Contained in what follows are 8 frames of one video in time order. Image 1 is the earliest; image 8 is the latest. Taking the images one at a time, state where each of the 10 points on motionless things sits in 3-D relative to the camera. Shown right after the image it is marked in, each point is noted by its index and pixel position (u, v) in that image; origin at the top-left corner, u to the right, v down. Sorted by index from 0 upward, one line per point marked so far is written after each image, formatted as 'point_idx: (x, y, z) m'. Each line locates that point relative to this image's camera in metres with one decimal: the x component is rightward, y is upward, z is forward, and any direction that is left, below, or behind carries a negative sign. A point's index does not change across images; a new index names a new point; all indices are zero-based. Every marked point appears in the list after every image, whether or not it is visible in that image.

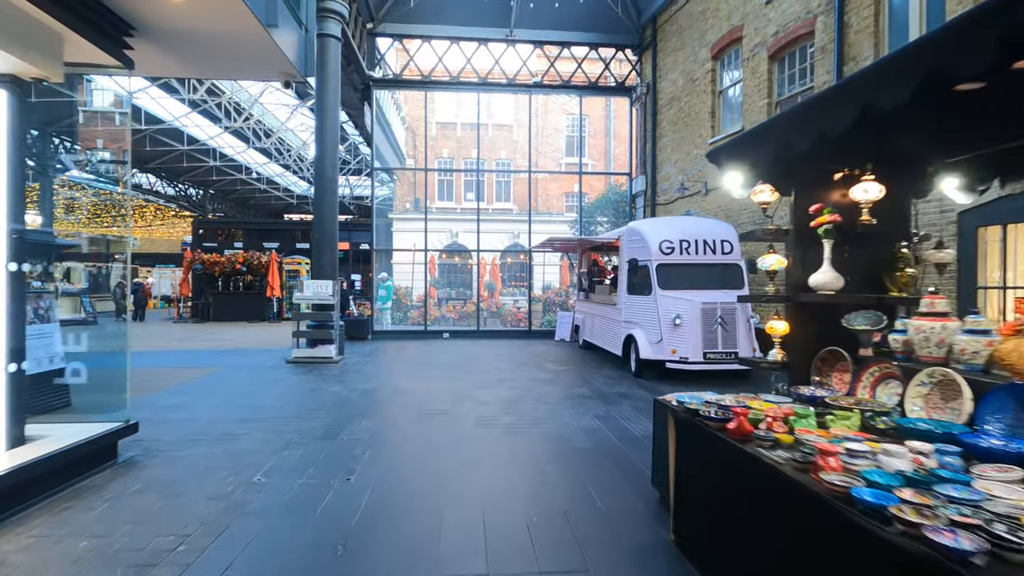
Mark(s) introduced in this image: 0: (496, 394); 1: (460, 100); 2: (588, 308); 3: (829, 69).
0: (-0.2, -1.6, +8.0) m
1: (-1.8, +5.9, +17.6) m
2: (+1.8, -0.5, +13.0) m
3: (+5.6, +3.9, +9.6) m
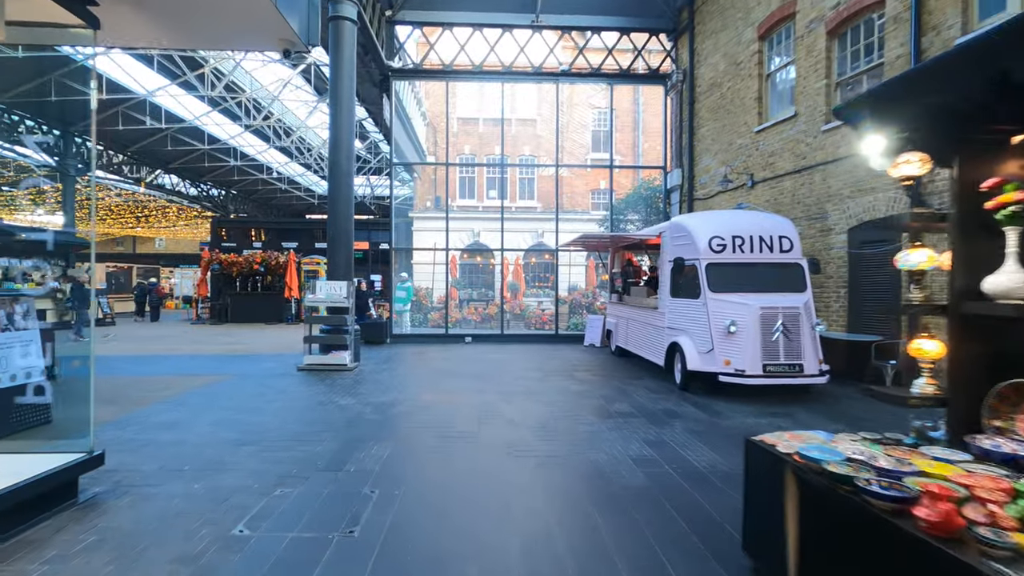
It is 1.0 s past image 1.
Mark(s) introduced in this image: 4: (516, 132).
0: (+0.2, -1.6, +7.1) m
1: (-1.0, +5.8, +16.7) m
2: (+2.5, -0.6, +12.0) m
3: (+6.1, +3.9, +8.5) m
4: (0.0, +4.6, +16.8) m
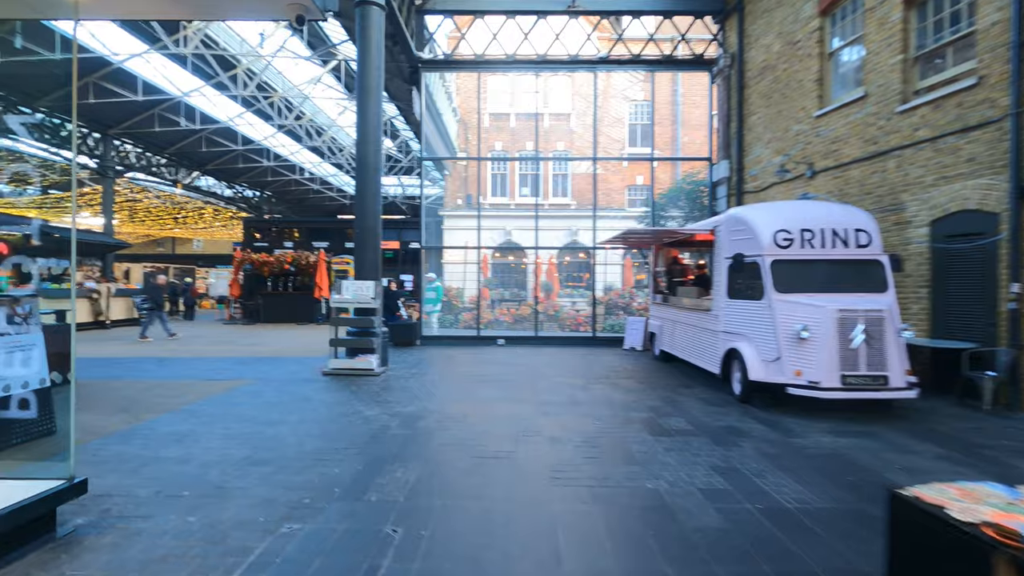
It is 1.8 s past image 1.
0: (+0.7, -1.6, +6.3) m
1: (0.0, +5.8, +16.0) m
2: (+3.2, -0.6, +11.1) m
3: (+6.7, +3.9, +7.4) m
4: (+1.0, +4.6, +16.0) m
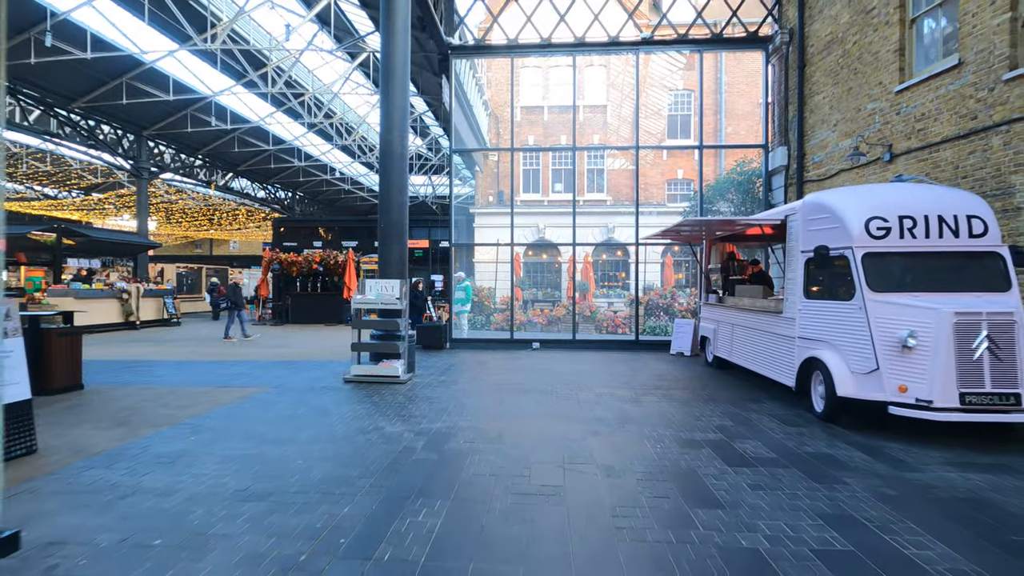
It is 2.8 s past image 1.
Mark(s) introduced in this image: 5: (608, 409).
0: (+1.1, -1.6, +5.3) m
1: (+1.0, +5.8, +15.0) m
2: (+3.9, -0.5, +9.9) m
3: (+7.2, +3.9, +6.0) m
4: (+2.0, +4.6, +15.0) m
5: (+1.2, -1.6, +6.9) m
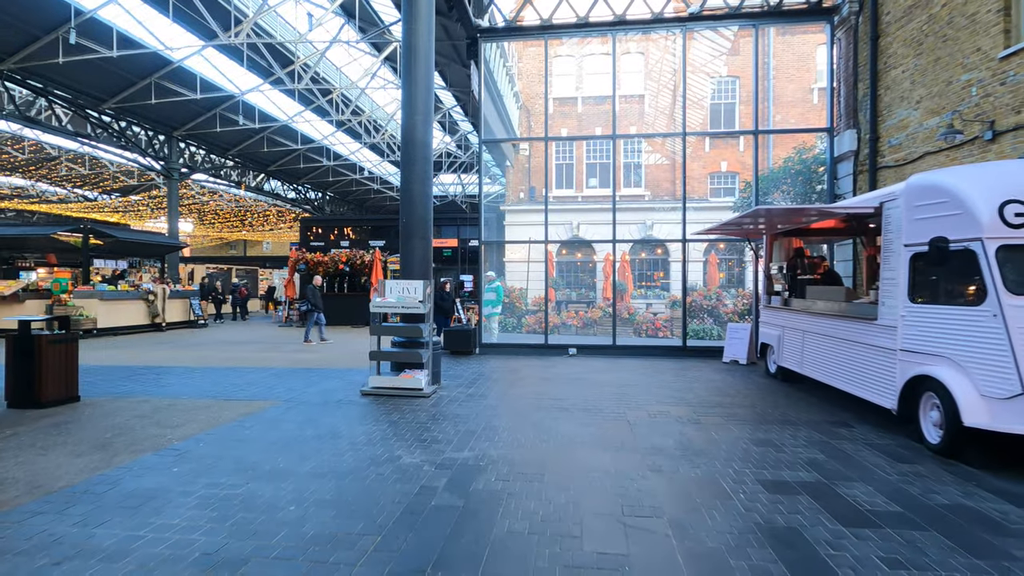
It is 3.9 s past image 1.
0: (+1.4, -1.6, +4.2) m
1: (+1.8, +5.8, +13.9) m
2: (+4.5, -0.6, +8.7) m
3: (+7.5, +3.9, +4.6) m
4: (+2.8, +4.6, +13.8) m
5: (+1.7, -1.6, +5.8) m
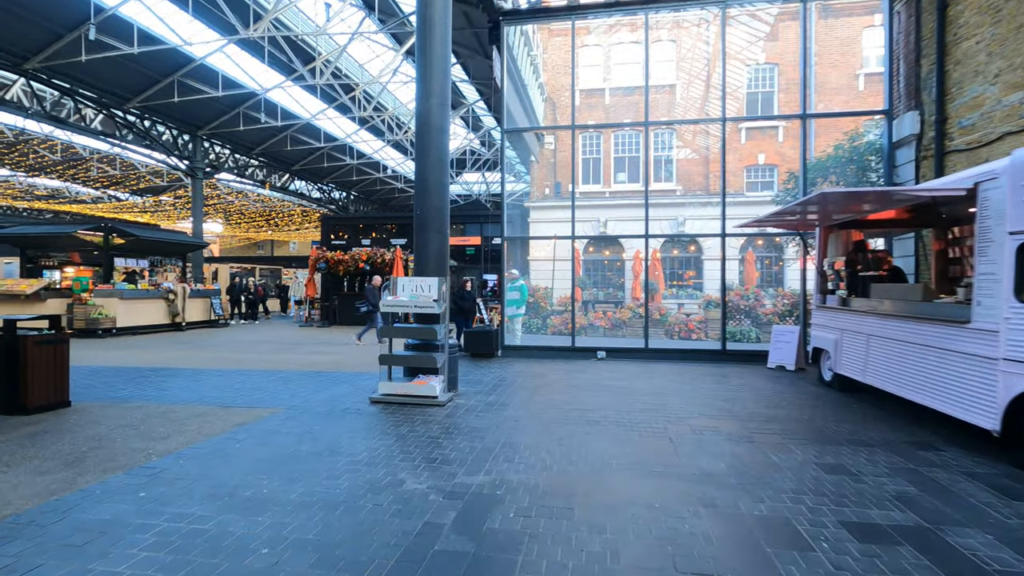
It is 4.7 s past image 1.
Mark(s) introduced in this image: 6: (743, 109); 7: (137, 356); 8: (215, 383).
0: (+1.6, -1.6, +3.4) m
1: (+2.4, +5.8, +13.0) m
2: (+4.8, -0.5, +7.7) m
3: (+7.7, +3.9, +3.5) m
4: (+3.4, +4.6, +12.9) m
5: (+1.9, -1.6, +5.0) m
6: (+5.5, +4.2, +12.5) m
7: (-8.5, -1.6, +12.3) m
8: (-4.8, -1.5, +8.7) m
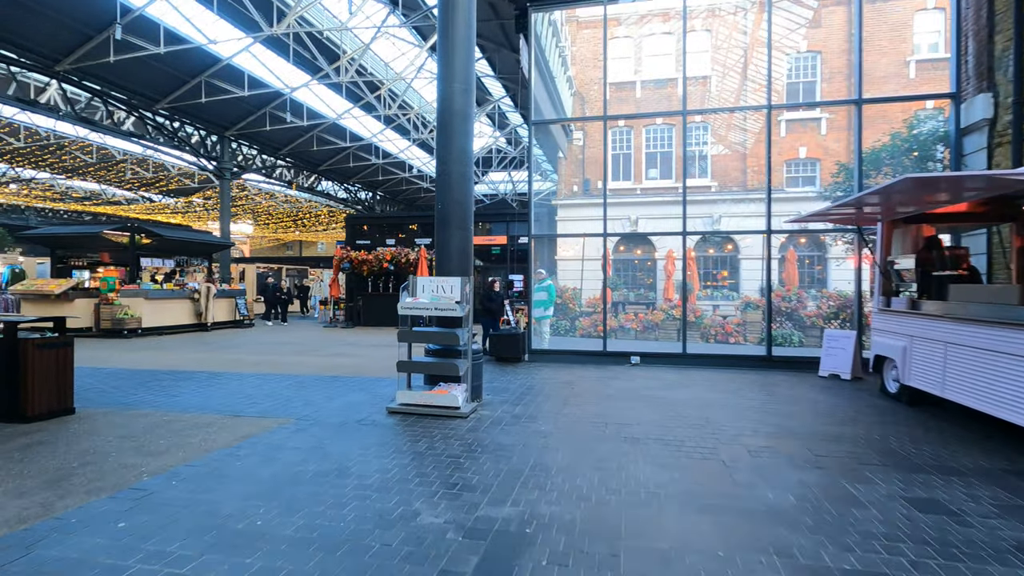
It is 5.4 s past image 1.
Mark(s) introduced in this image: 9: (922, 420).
0: (+1.8, -1.6, +2.7) m
1: (+3.1, +5.8, +12.3) m
2: (+5.2, -0.5, +6.8) m
3: (+7.8, +3.9, +2.5) m
4: (+4.0, +4.6, +12.1) m
5: (+2.1, -1.6, +4.2) m
6: (+6.1, +4.2, +11.6) m
7: (-7.9, -1.6, +12.0) m
8: (-4.4, -1.5, +8.3) m
9: (+4.8, -1.6, +6.4) m
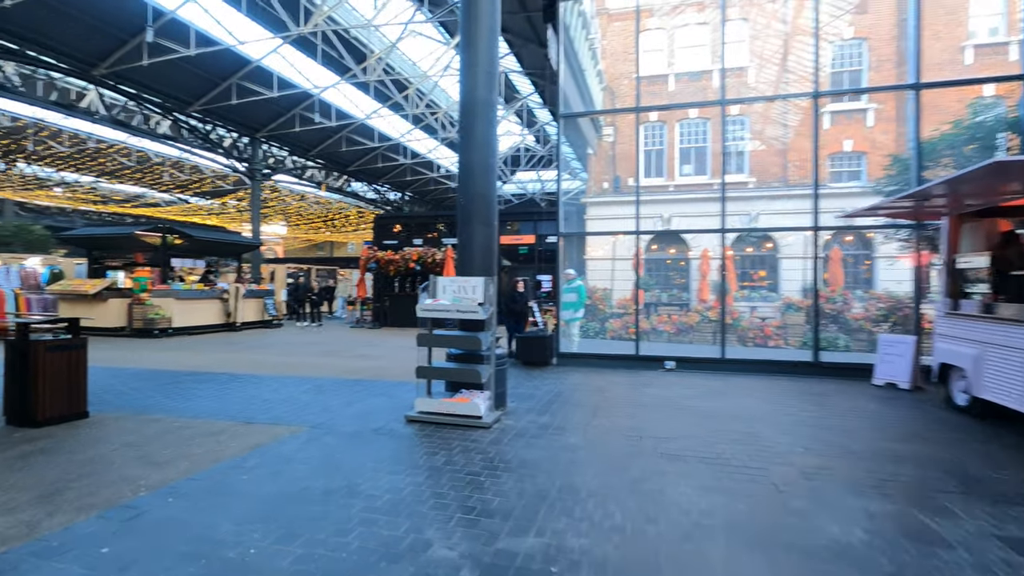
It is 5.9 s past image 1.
0: (+1.8, -1.6, +2.1) m
1: (+3.7, +5.8, +11.6) m
2: (+5.5, -0.6, +6.1) m
3: (+7.9, +3.9, +1.6) m
4: (+4.6, +4.6, +11.4) m
5: (+2.3, -1.6, +3.7) m
6: (+6.6, +4.2, +10.8) m
7: (-7.3, -1.6, +12.0) m
8: (-4.0, -1.5, +8.1) m
9: (+5.1, -1.6, +5.7) m
